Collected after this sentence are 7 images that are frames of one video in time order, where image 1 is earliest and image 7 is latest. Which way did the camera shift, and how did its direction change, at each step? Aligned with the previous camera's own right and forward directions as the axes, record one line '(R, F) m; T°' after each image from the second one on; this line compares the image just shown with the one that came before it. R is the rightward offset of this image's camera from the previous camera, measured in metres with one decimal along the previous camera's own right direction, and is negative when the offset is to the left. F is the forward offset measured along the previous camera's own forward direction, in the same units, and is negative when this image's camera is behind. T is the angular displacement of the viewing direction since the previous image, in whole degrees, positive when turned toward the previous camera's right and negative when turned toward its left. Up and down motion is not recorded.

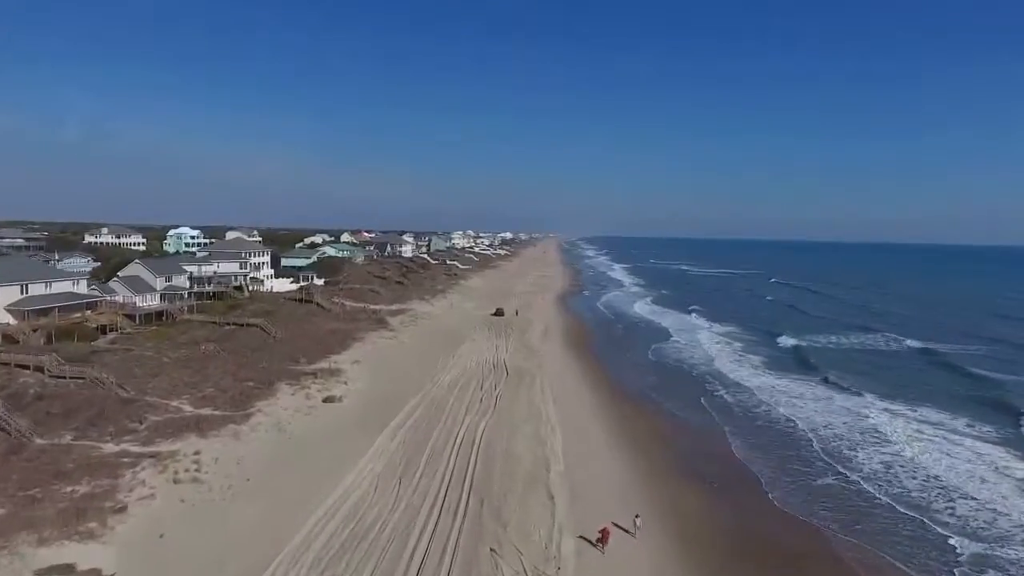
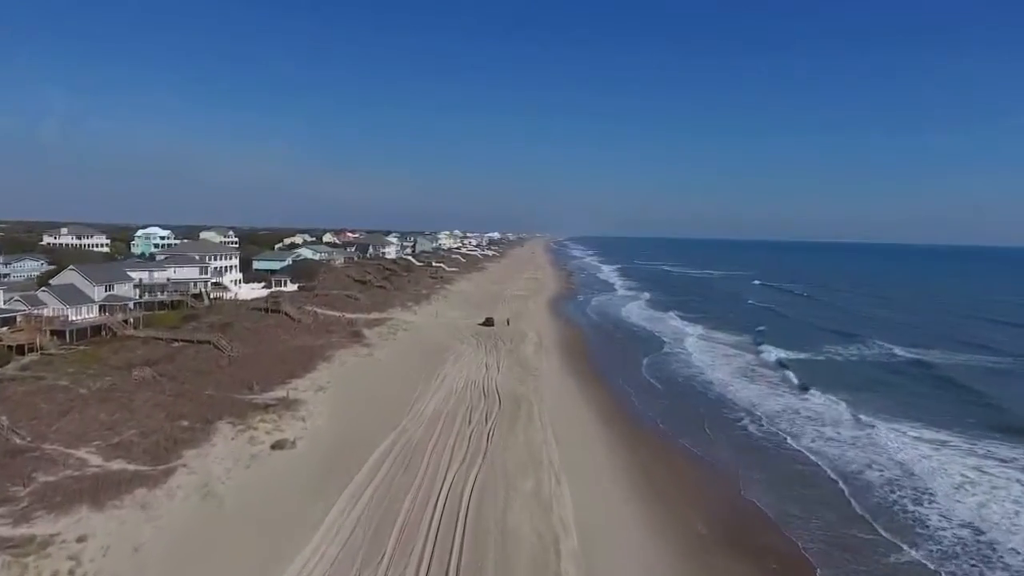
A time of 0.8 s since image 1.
(-0.2, +3.7) m; +1°
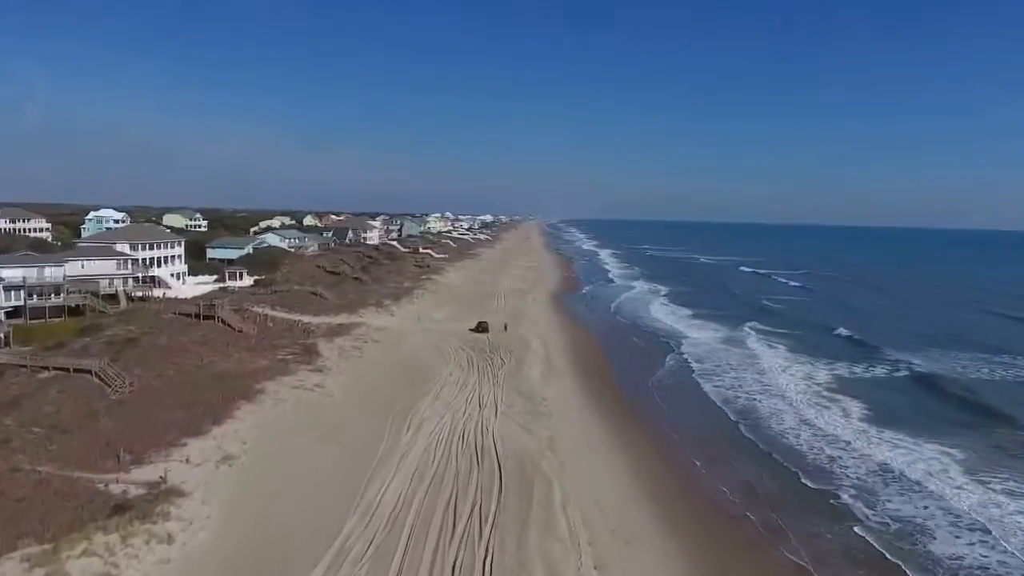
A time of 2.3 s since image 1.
(-0.3, +7.3) m; +1°
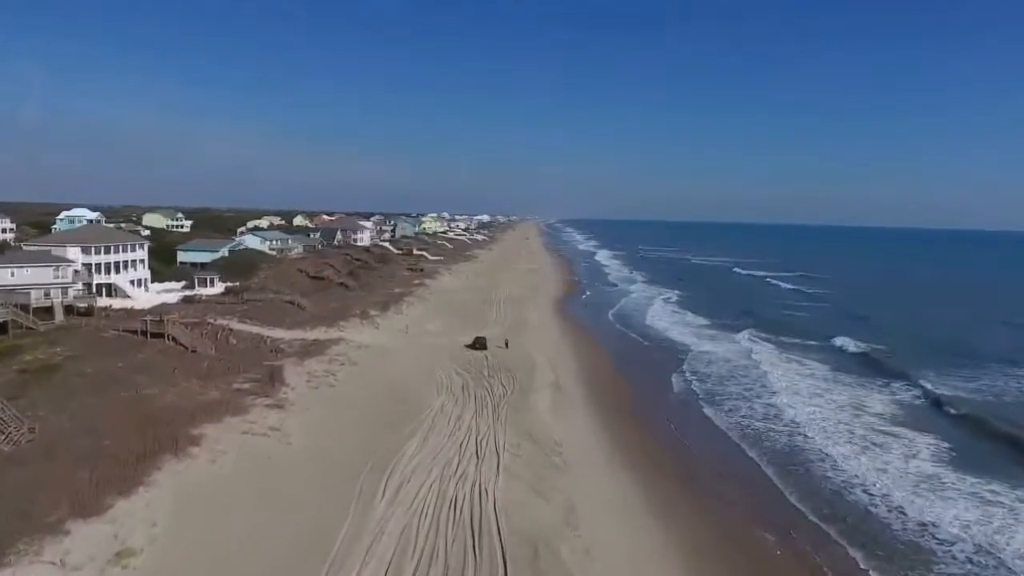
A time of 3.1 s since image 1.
(-0.2, +4.0) m; 0°
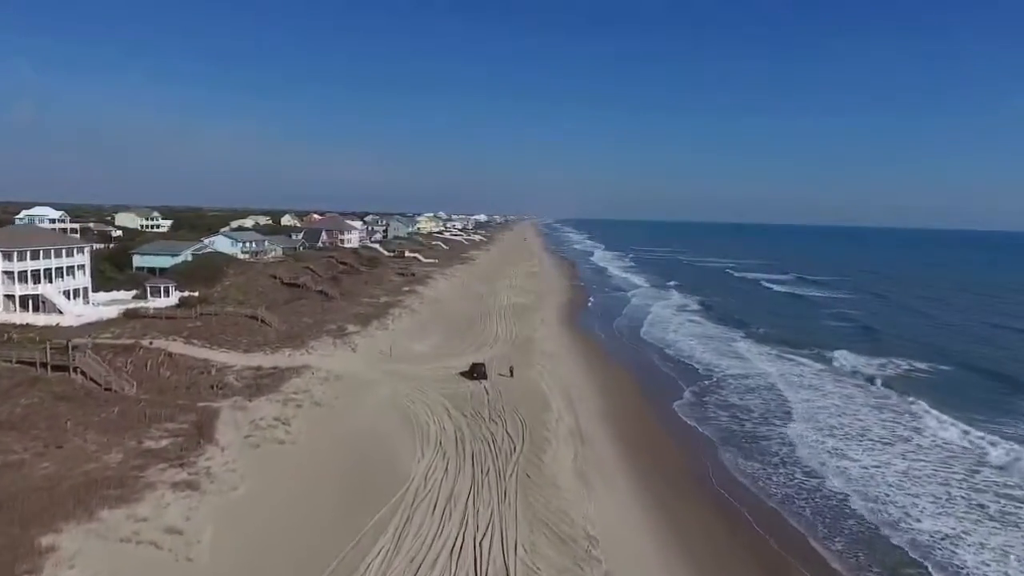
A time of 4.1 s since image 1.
(-0.3, +5.1) m; 0°
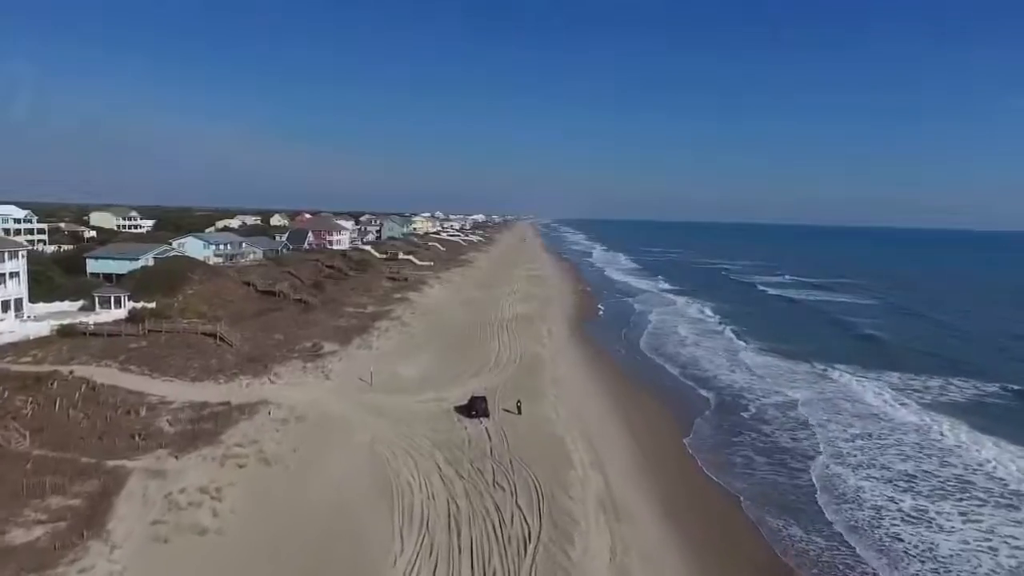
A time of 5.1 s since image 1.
(-0.3, +4.2) m; 0°
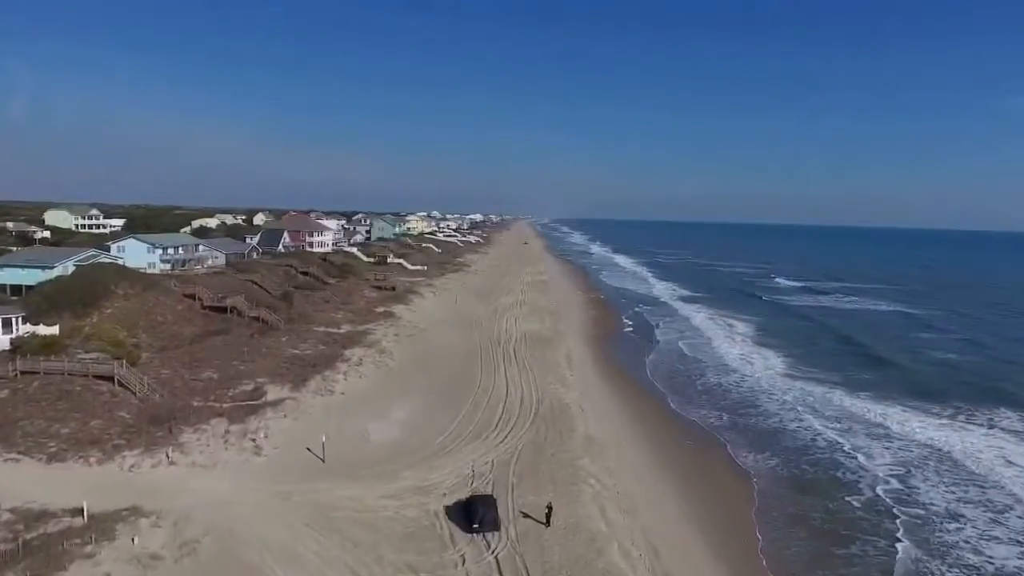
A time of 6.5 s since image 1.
(-0.5, +6.5) m; 0°
